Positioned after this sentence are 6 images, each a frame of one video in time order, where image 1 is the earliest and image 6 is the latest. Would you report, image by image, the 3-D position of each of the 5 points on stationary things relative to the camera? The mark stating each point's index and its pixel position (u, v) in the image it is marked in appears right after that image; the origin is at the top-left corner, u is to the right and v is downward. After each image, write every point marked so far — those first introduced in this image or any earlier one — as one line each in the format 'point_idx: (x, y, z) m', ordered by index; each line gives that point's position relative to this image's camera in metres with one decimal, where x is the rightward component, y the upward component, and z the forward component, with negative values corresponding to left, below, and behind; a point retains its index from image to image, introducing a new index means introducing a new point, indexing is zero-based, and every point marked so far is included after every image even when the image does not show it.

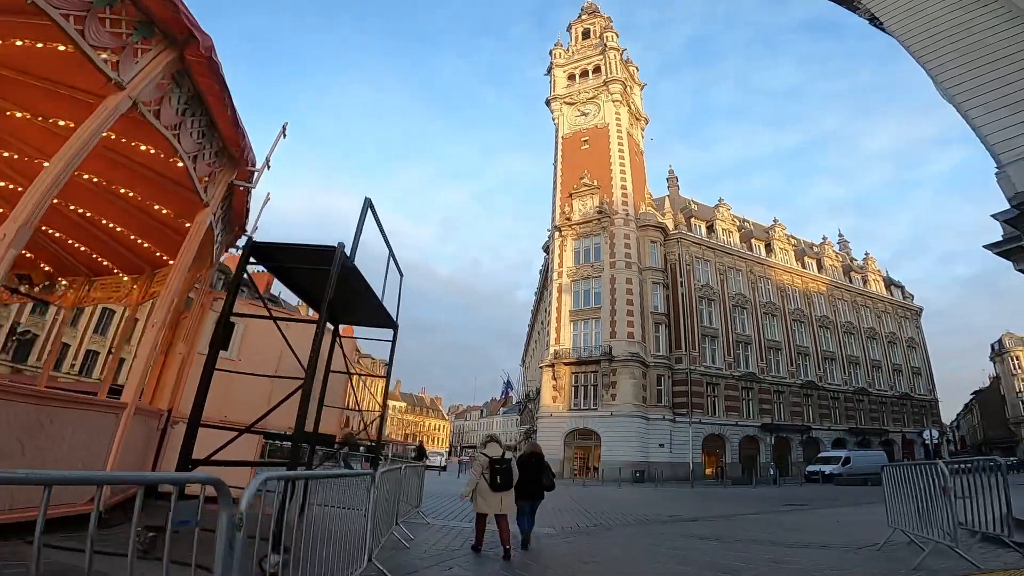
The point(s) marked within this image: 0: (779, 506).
0: (+6.8, -5.5, +13.0) m
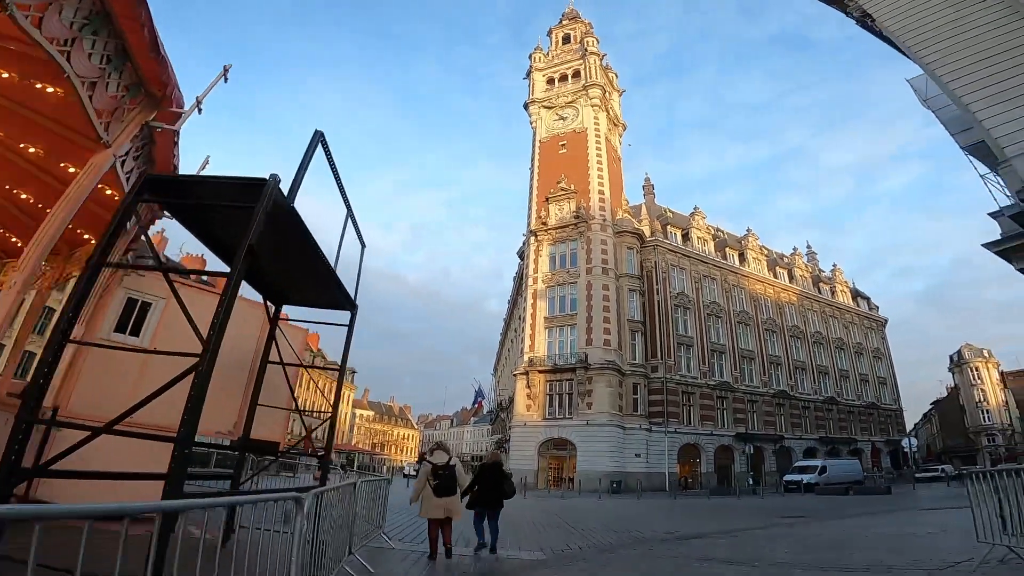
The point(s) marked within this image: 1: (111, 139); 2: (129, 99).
0: (+6.2, -5.4, +12.0) m
1: (-5.1, +1.9, +6.5) m
2: (-5.0, +2.4, +6.6) m
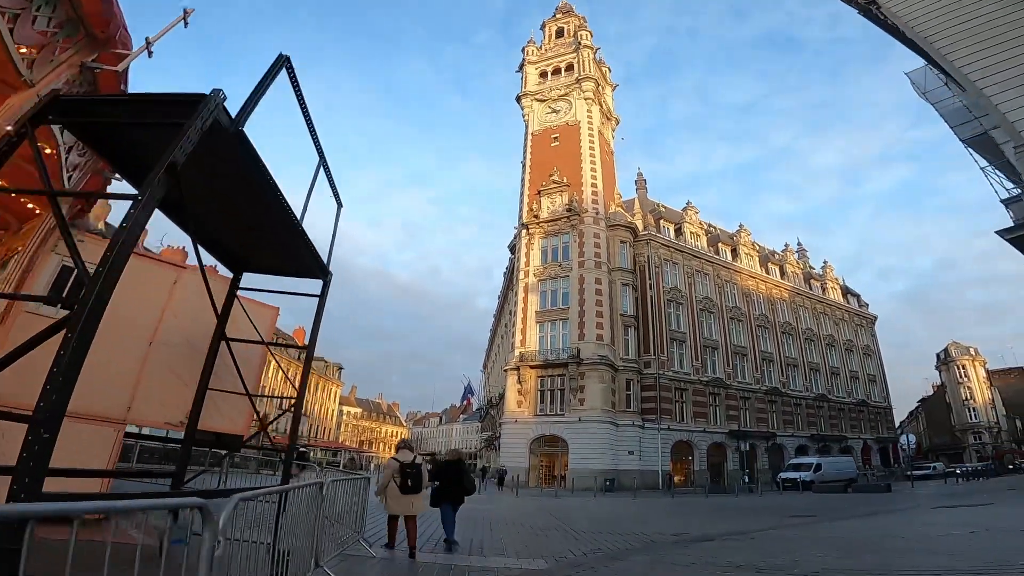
0: (+6.0, -5.1, +11.3) m
1: (-5.1, +2.3, +5.5) m
2: (-5.0, +2.8, +5.6) m
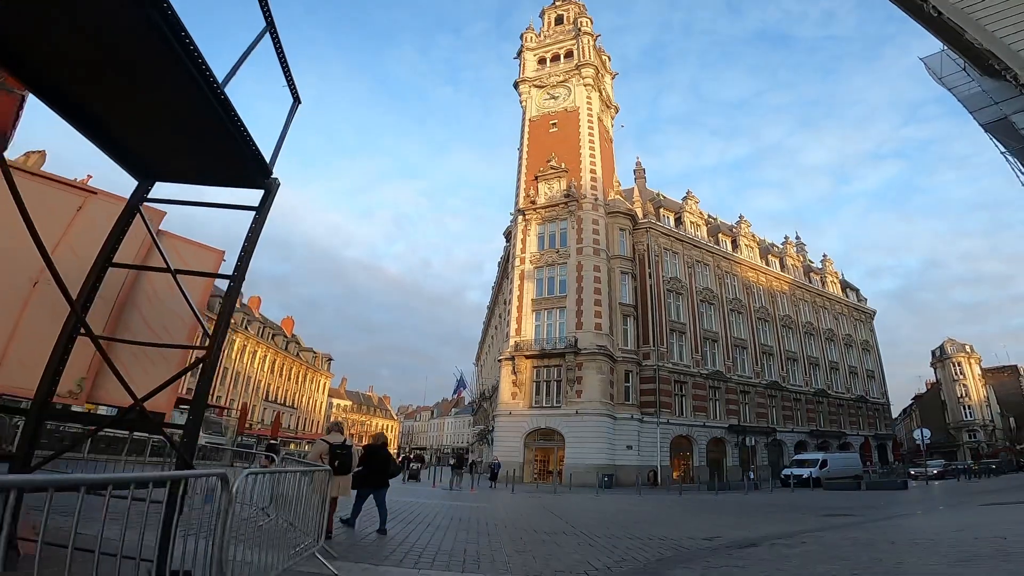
0: (+6.0, -4.5, +9.9) m
1: (-5.0, +3.0, +3.9) m
2: (-4.8, +3.5, +4.0) m
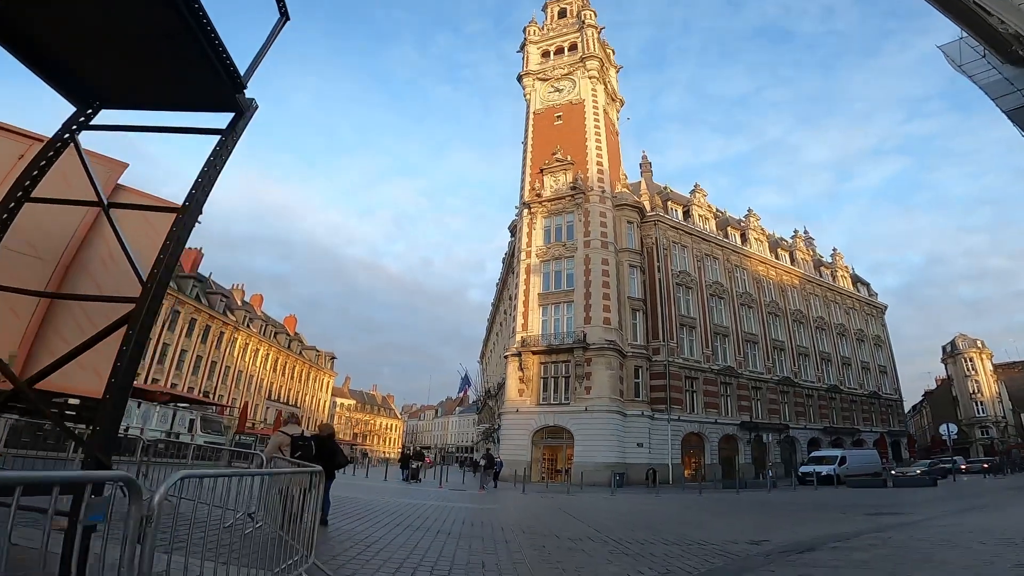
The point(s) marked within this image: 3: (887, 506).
0: (+6.3, -4.1, +9.0) m
1: (-4.8, +3.3, +3.0) m
2: (-4.6, +3.8, +3.1) m
3: (+9.0, -5.2, +12.3) m
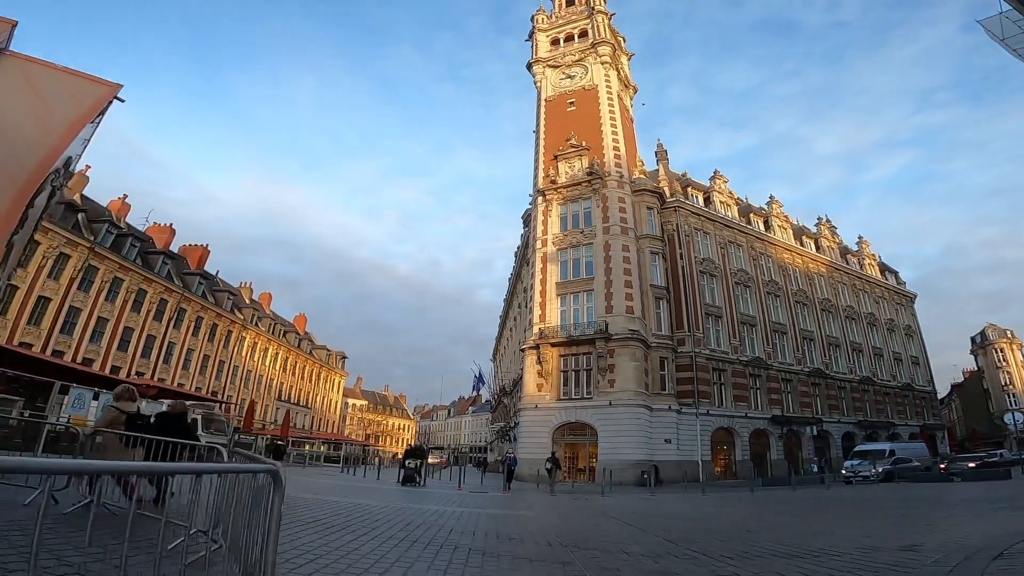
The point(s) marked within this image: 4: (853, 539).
0: (+6.9, -3.3, +7.1) m
1: (-4.4, +3.9, +1.4) m
2: (-4.3, +4.4, +1.5) m
3: (+9.8, -4.4, +10.4) m
4: (+3.8, -3.0, +5.9) m
